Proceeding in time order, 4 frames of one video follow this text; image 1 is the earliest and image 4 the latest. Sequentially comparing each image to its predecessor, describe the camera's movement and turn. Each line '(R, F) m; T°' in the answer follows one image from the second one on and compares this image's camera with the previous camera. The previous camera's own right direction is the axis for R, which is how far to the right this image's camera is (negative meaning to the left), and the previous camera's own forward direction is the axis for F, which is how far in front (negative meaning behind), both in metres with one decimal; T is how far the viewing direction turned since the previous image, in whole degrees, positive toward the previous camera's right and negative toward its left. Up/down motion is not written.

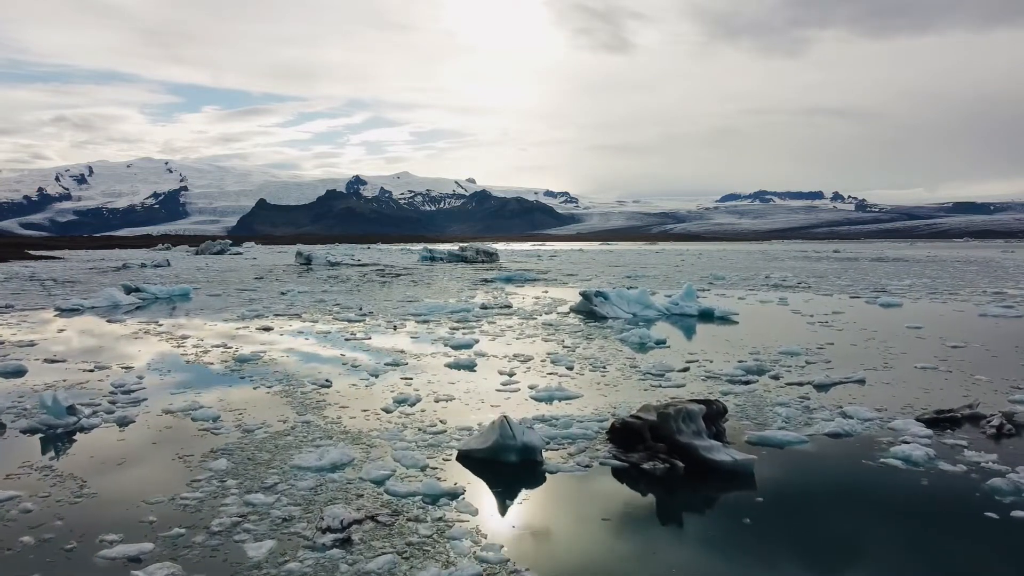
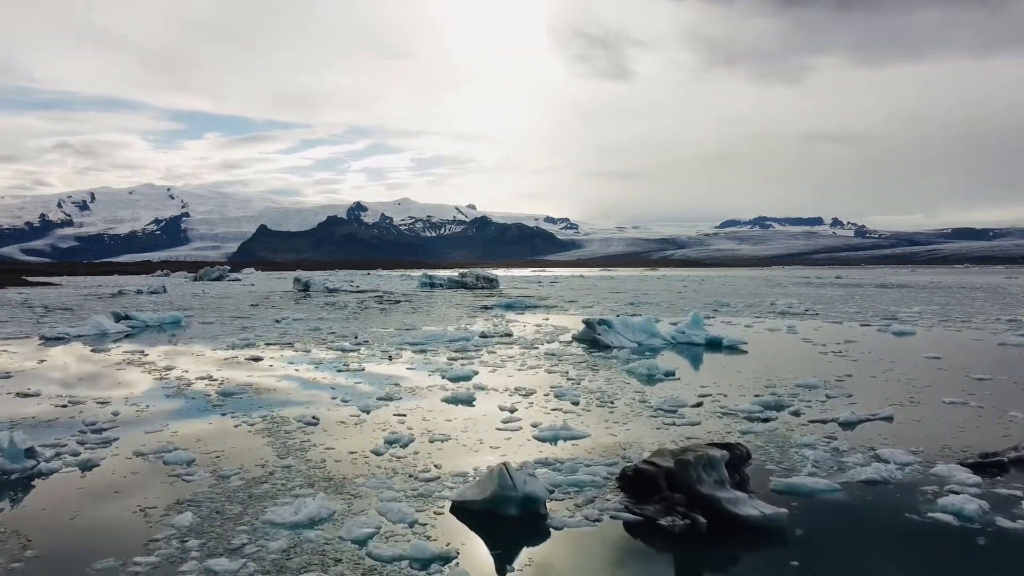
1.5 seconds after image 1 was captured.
(0.0, +0.6) m; 0°
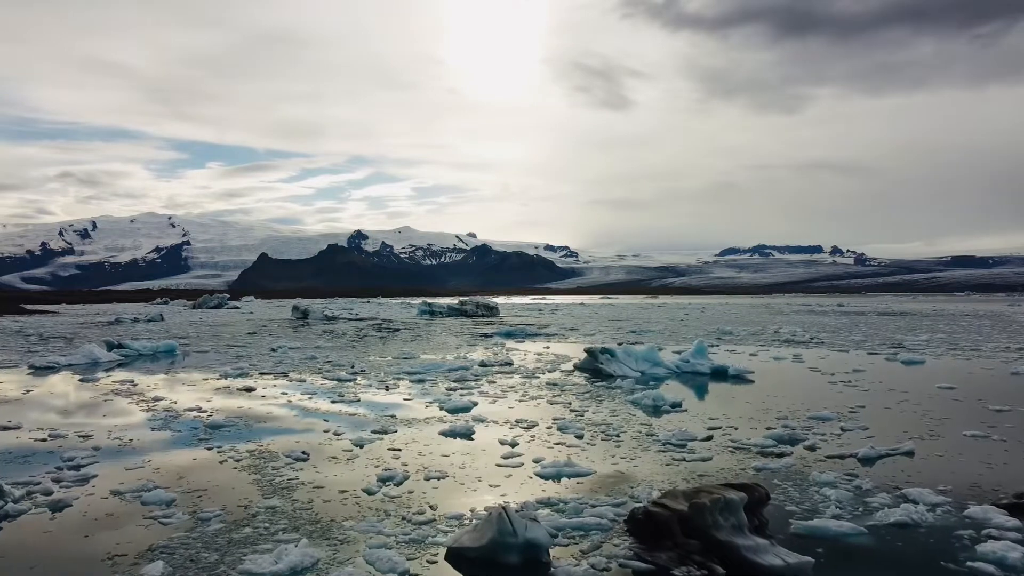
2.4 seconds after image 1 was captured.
(0.0, +0.3) m; 0°
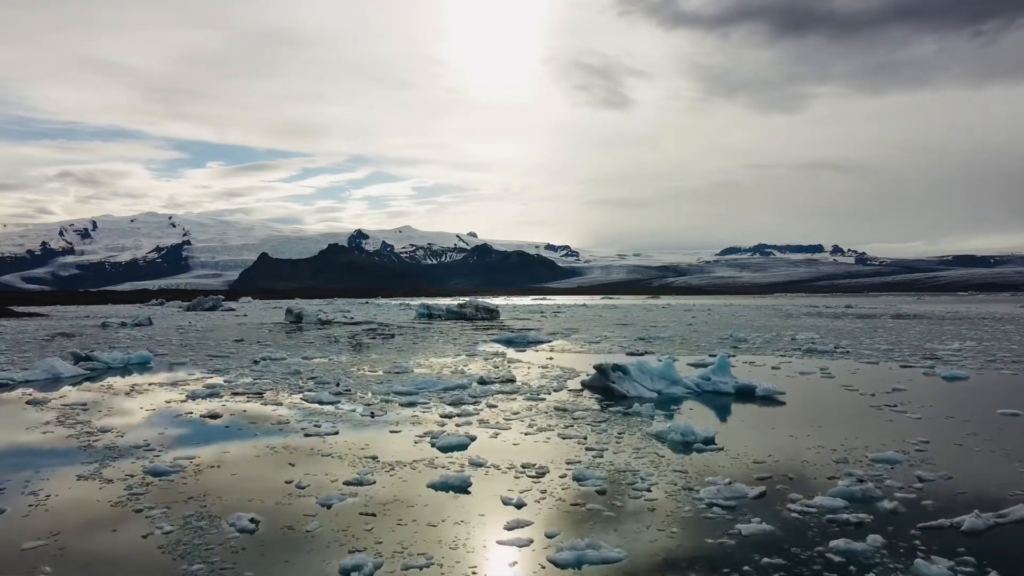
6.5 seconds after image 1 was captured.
(0.0, +1.6) m; 0°
